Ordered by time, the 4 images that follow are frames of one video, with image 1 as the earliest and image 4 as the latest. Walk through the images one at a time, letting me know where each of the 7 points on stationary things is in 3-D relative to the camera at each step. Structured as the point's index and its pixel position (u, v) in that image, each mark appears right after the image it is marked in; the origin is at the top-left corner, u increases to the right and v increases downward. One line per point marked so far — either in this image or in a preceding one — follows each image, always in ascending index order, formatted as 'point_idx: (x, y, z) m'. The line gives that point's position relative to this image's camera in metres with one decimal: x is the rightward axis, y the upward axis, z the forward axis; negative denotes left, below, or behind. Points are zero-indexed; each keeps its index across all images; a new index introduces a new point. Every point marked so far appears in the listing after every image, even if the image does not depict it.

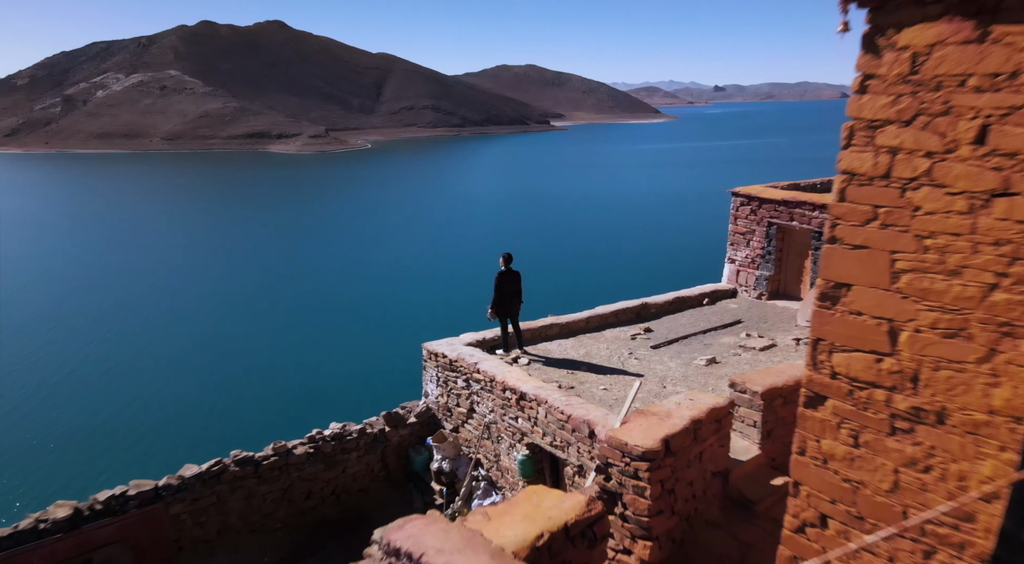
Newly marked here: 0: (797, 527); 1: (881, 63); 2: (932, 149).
0: (+1.2, -1.0, +3.0) m
1: (+1.3, +0.8, +2.5) m
2: (+1.4, +0.4, +2.4) m
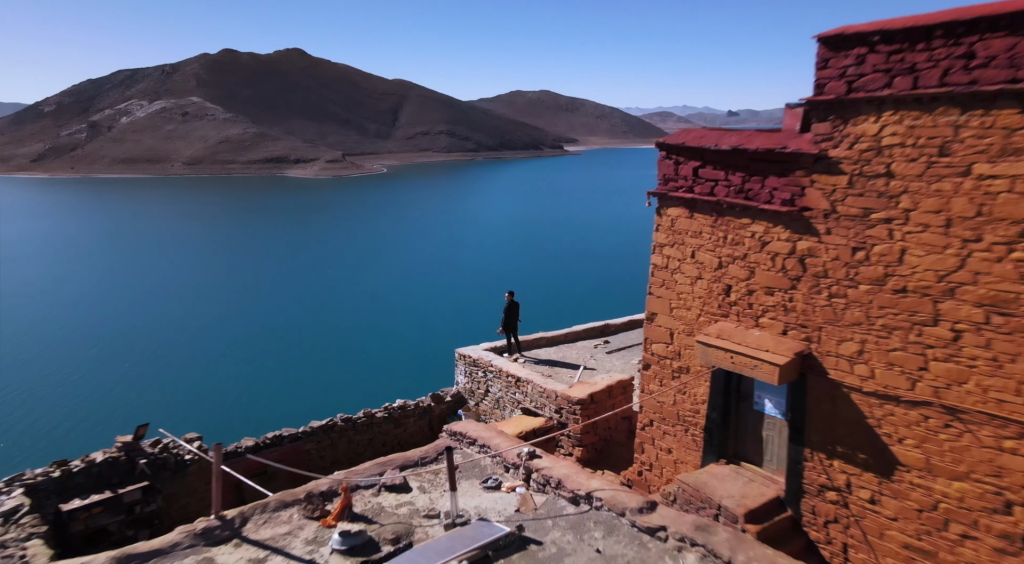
0: (+1.2, -1.3, +6.6) m
1: (+1.3, +0.5, +6.2) m
2: (+1.4, +0.2, +6.1) m
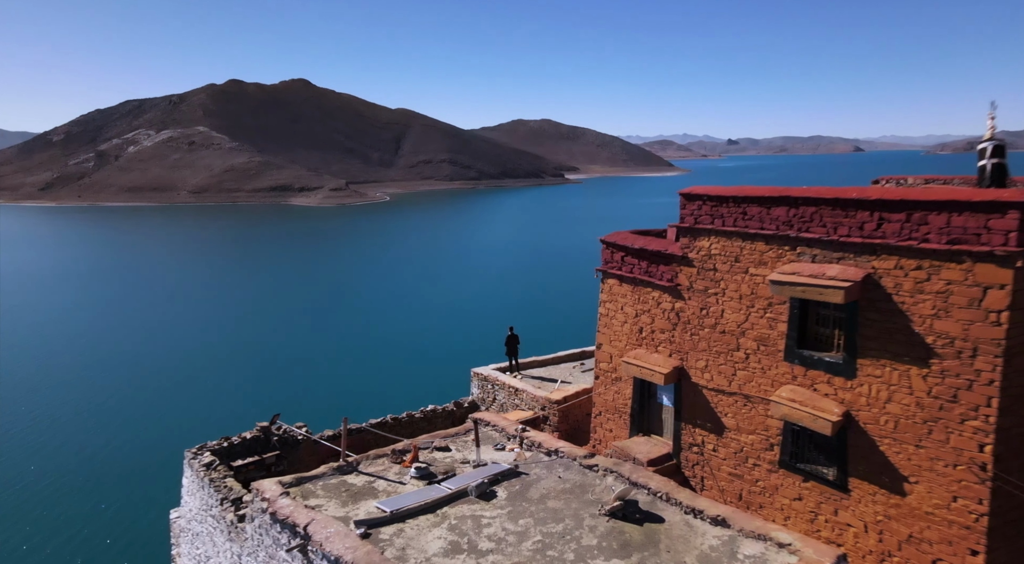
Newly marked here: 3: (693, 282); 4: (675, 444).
0: (+1.2, -1.9, +10.4) m
1: (+1.3, -0.1, +10.1) m
2: (+1.4, -0.4, +10.0) m
3: (+2.1, 0.0, +8.7) m
4: (+2.0, -2.0, +9.0) m
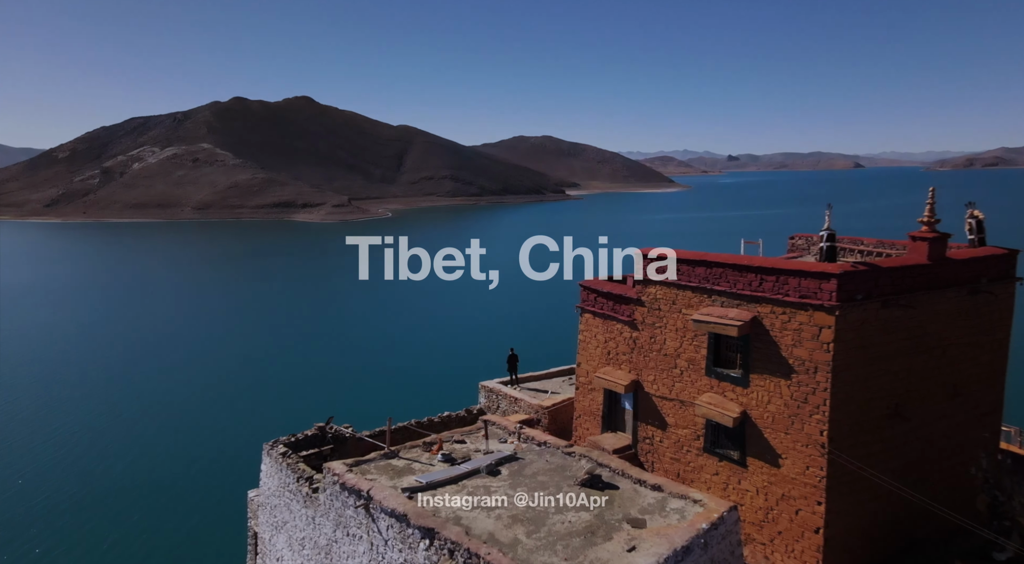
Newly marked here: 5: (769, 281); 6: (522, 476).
0: (+1.2, -2.5, +13.6) m
1: (+1.3, -0.7, +13.3) m
2: (+1.4, -1.0, +13.1) m
3: (+2.1, -0.6, +11.9) m
4: (+2.0, -2.6, +12.2) m
5: (+3.4, 0.0, +9.8) m
6: (+0.1, -2.9, +11.1) m
